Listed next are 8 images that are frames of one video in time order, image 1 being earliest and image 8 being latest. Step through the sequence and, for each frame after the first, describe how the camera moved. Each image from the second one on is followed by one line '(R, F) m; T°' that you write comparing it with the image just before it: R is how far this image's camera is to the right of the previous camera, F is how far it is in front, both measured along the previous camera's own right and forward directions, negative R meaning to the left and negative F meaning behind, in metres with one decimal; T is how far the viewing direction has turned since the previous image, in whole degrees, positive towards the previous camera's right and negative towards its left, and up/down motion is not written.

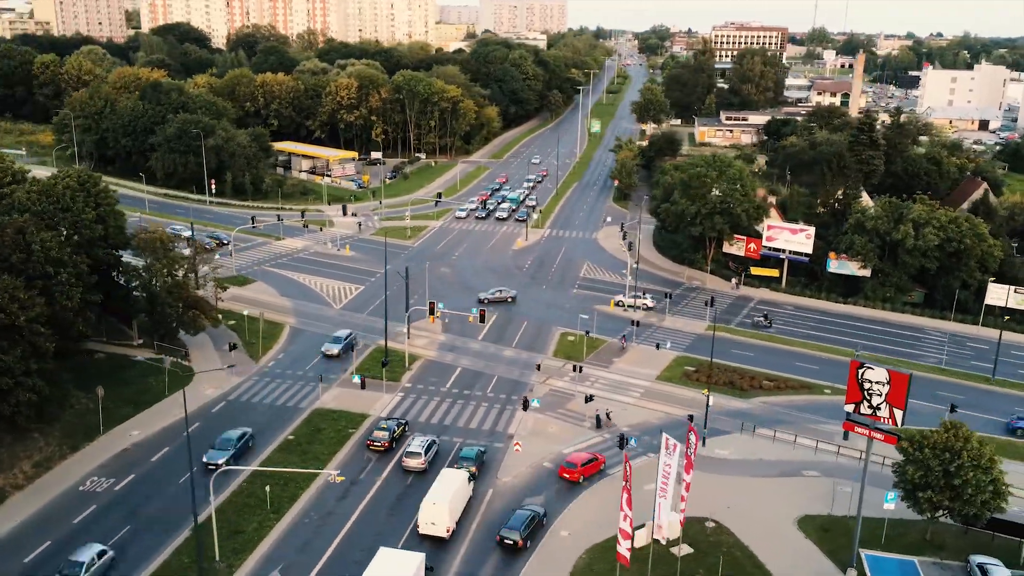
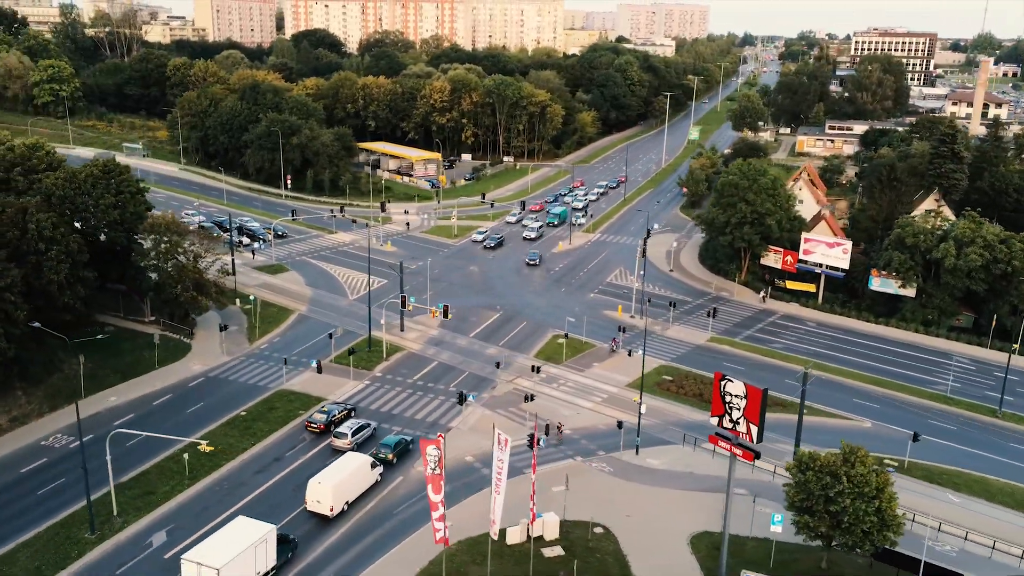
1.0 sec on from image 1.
(+12.0, +0.1) m; -10°
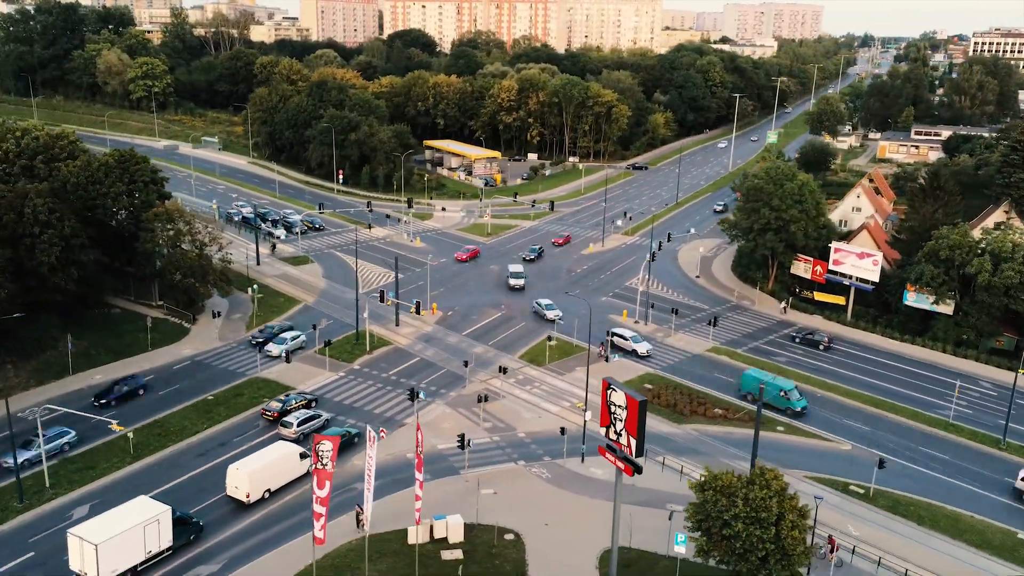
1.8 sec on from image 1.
(+9.0, +1.3) m; -7°
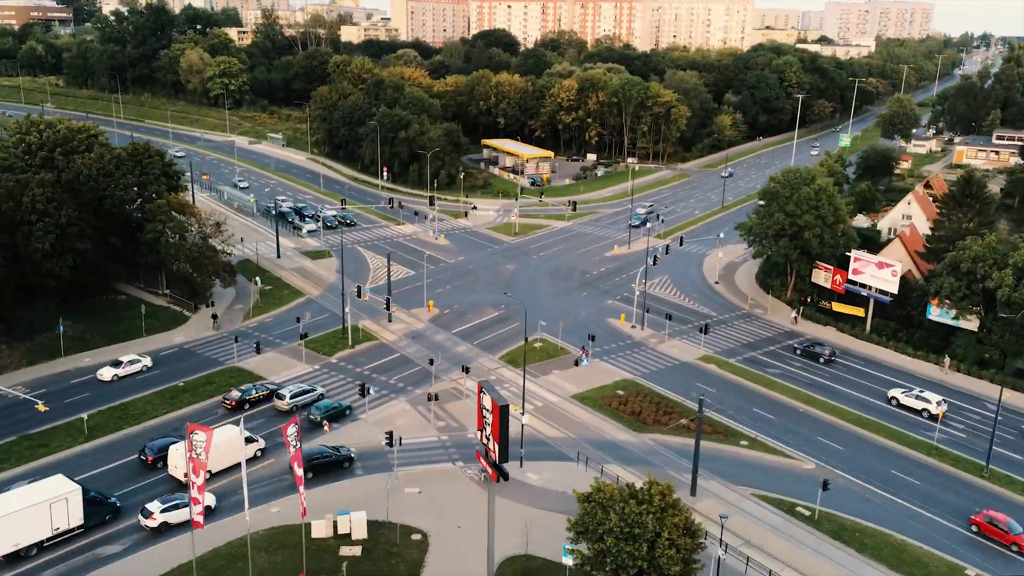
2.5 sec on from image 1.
(+8.6, +1.1) m; -7°
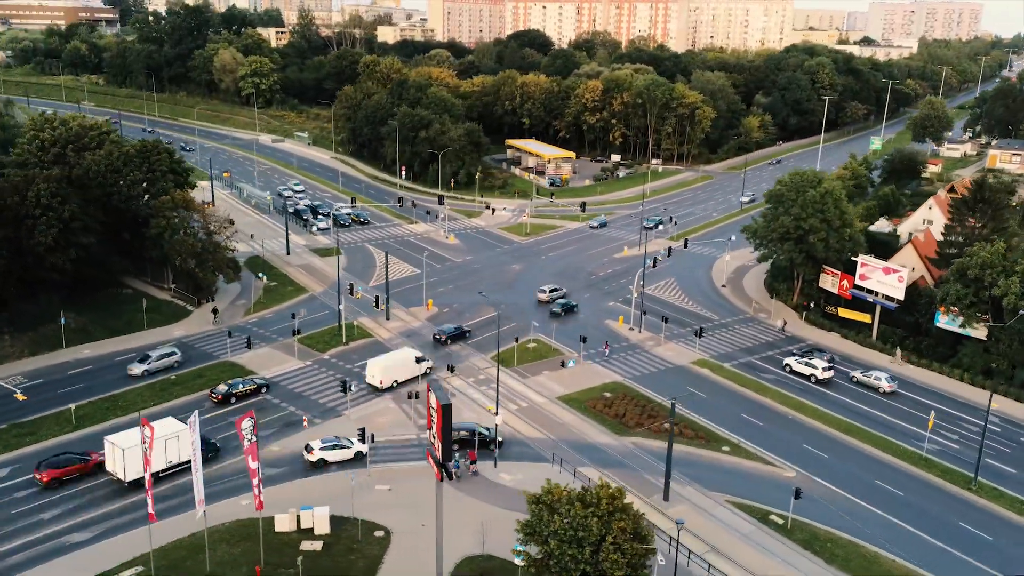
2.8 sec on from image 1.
(+3.5, +0.2) m; -3°
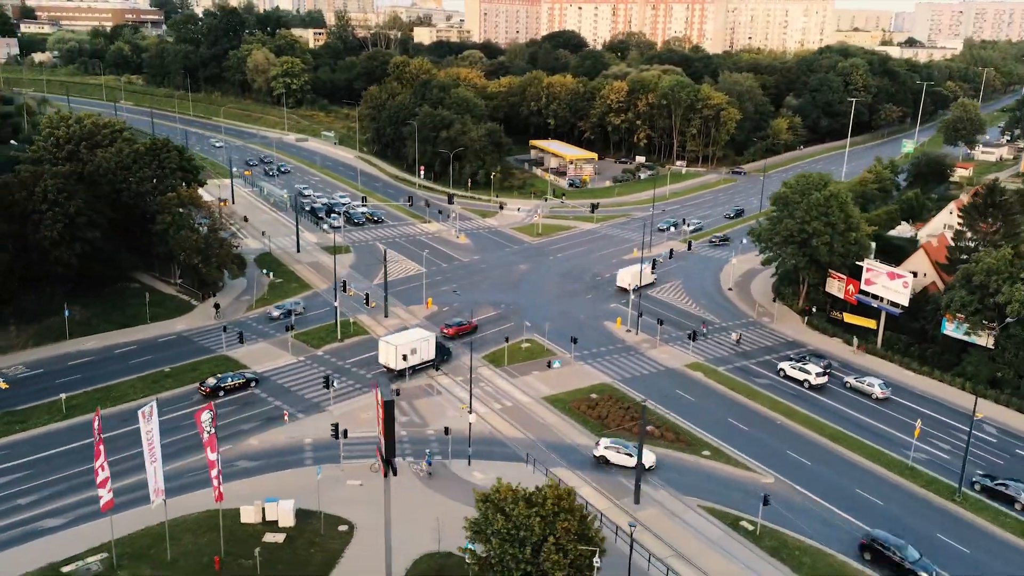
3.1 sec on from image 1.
(+3.6, 0.0) m; -3°
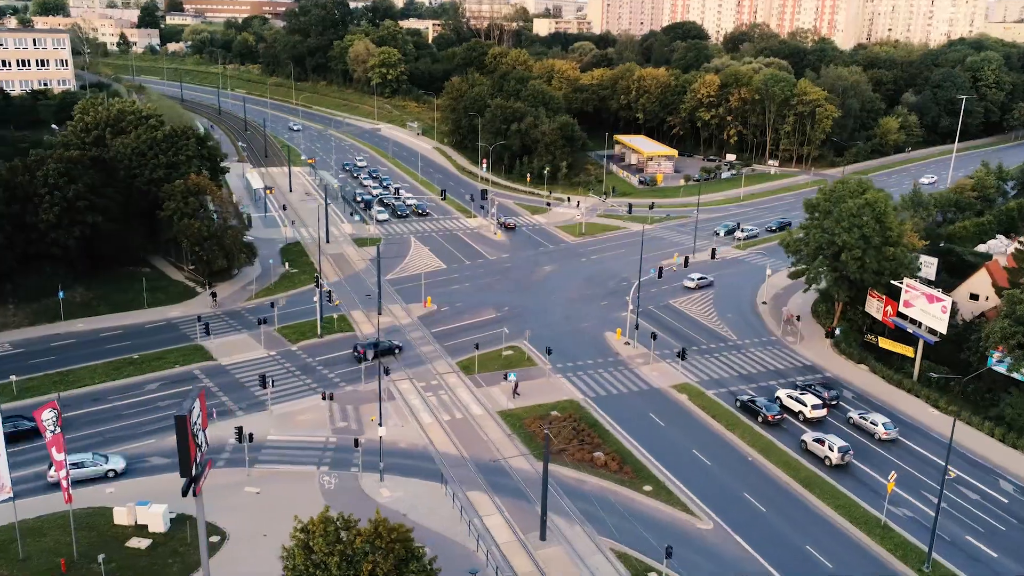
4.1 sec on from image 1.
(+10.9, +4.6) m; -9°
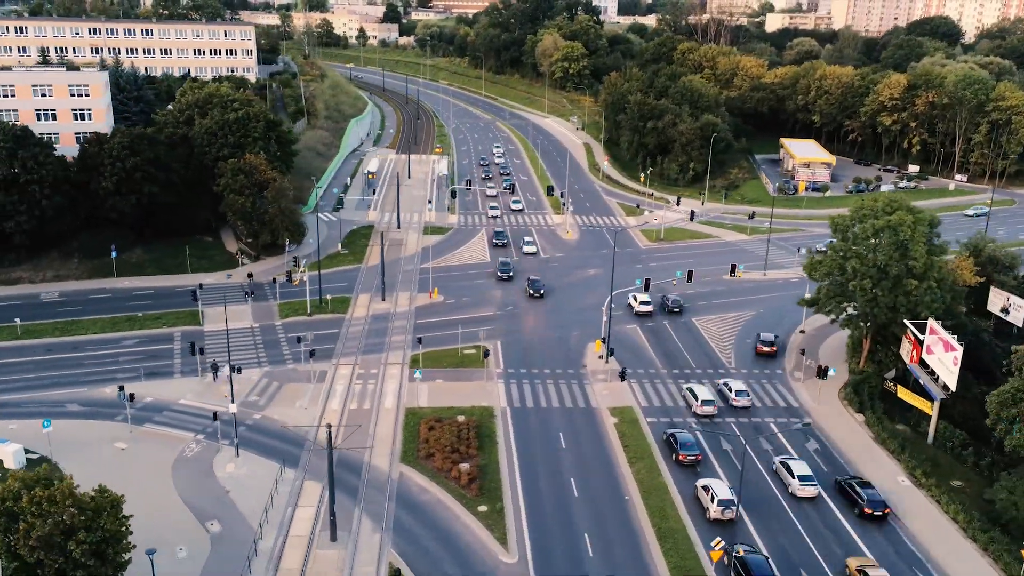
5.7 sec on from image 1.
(+19.6, +5.1) m; -17°
